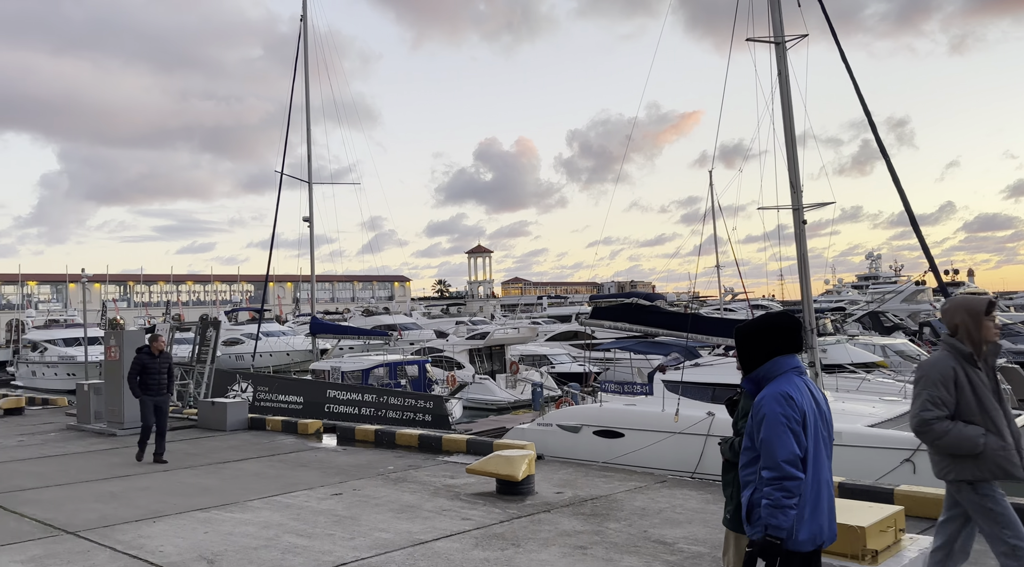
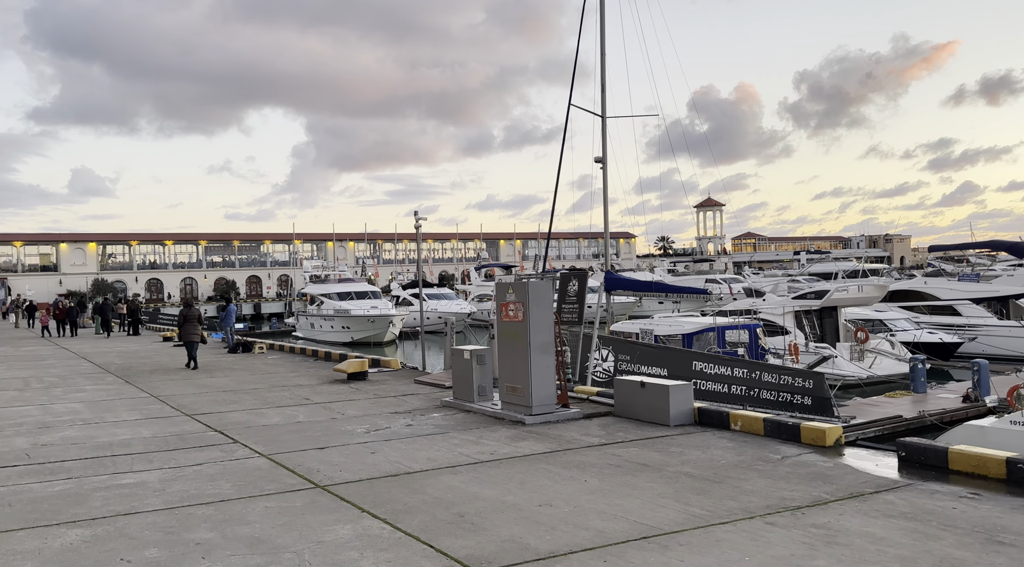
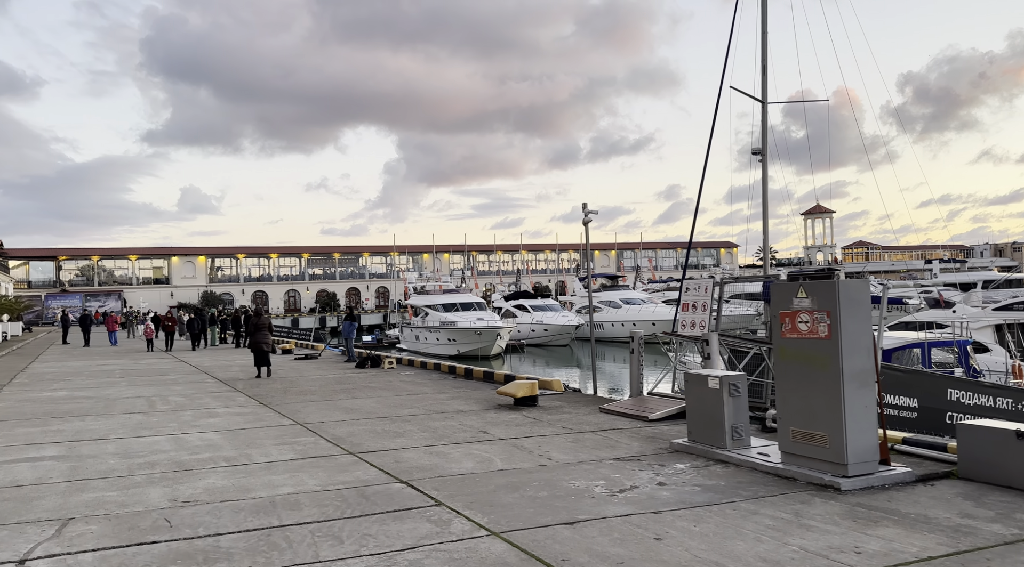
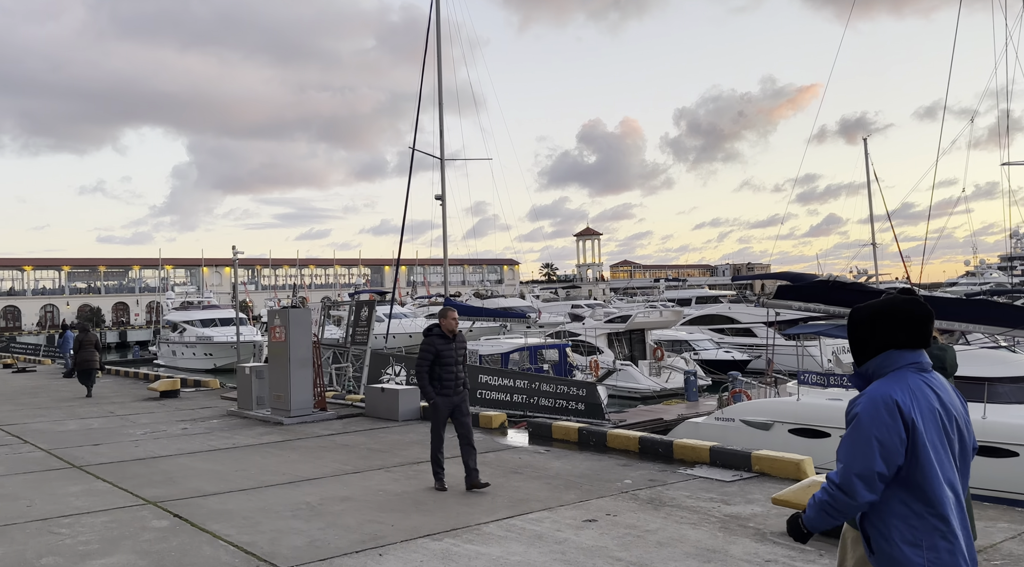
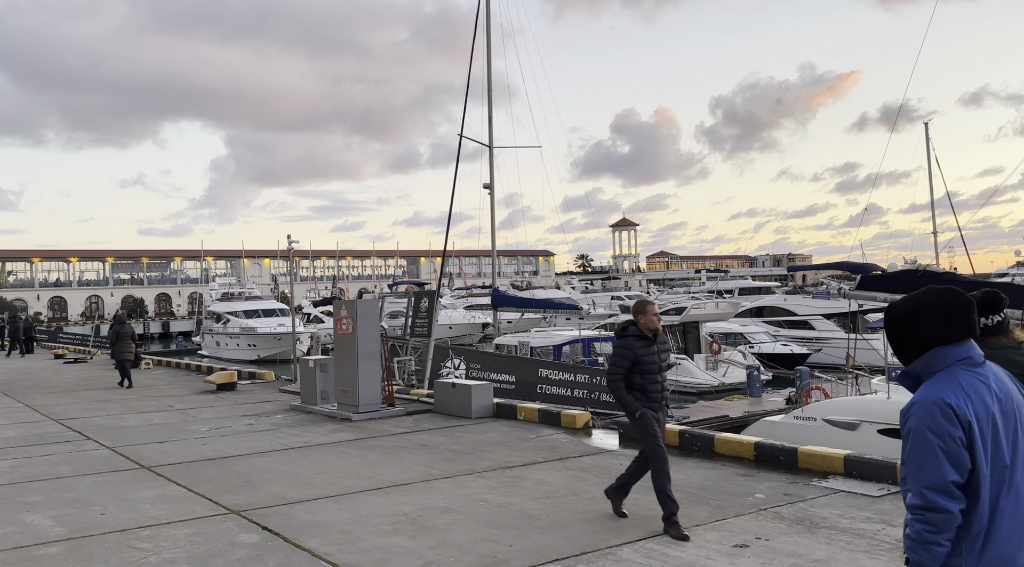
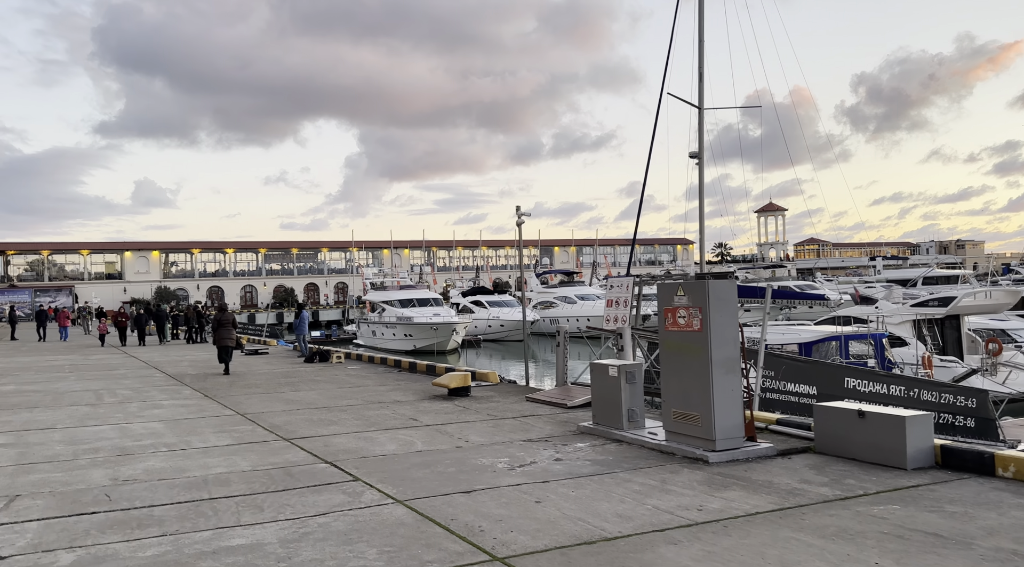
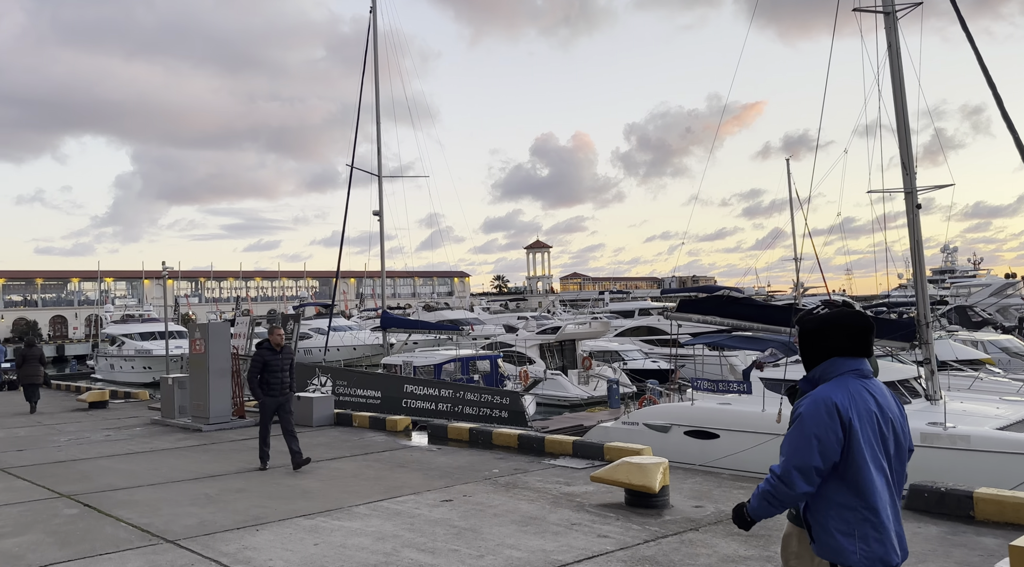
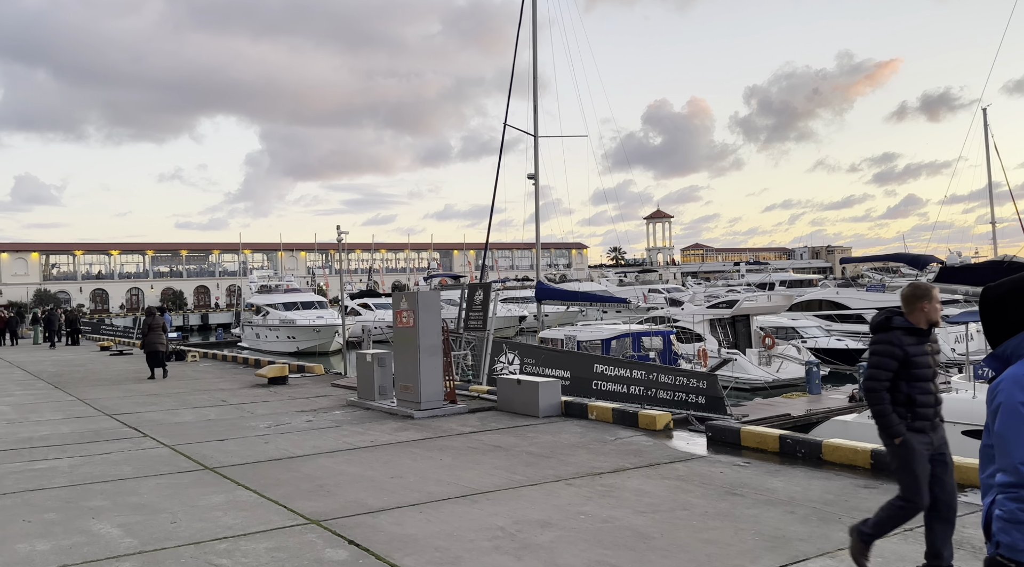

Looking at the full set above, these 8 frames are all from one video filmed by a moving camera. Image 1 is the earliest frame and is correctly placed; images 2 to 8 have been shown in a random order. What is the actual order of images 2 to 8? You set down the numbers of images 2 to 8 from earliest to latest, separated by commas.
7, 4, 5, 8, 2, 6, 3
